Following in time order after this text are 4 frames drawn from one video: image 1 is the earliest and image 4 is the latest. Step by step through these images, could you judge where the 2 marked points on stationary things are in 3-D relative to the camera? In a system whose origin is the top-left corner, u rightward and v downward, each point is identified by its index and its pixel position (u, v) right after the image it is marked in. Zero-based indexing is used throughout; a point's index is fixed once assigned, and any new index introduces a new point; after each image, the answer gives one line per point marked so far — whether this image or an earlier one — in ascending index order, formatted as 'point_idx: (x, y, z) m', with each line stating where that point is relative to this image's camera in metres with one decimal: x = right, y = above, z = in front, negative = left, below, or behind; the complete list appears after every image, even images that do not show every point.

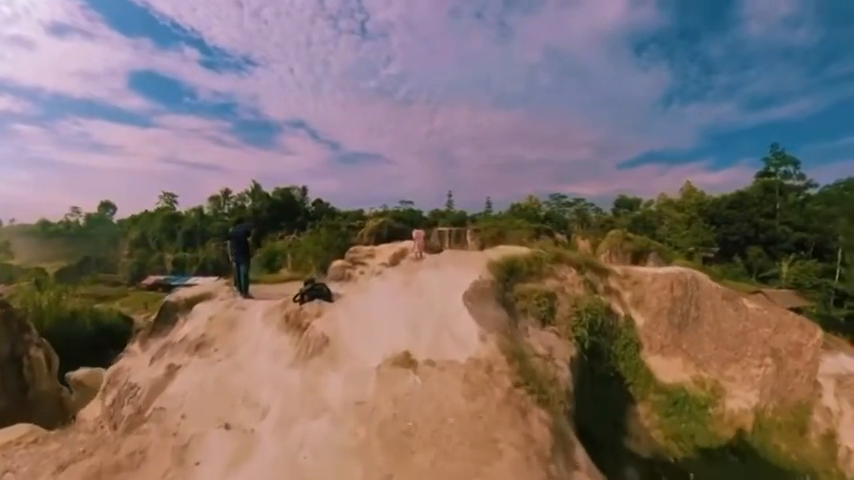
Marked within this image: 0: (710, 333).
0: (+5.1, -1.7, +9.5) m
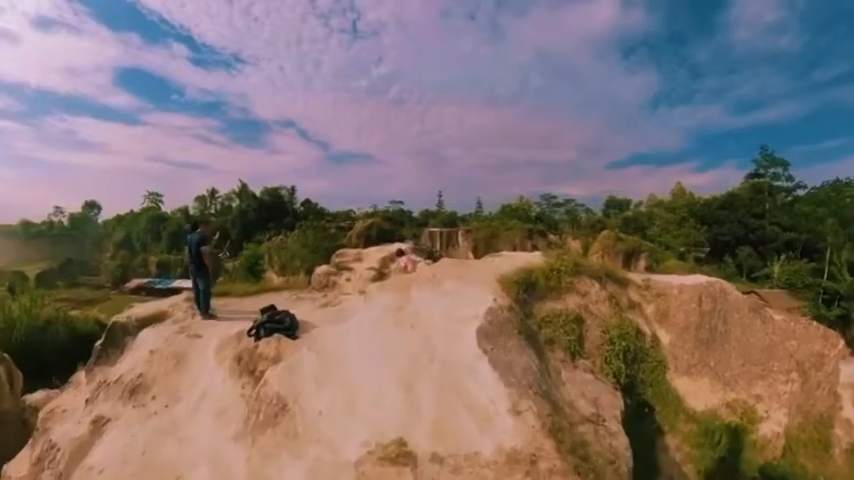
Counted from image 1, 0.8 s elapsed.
0: (+5.0, -1.7, +8.5) m
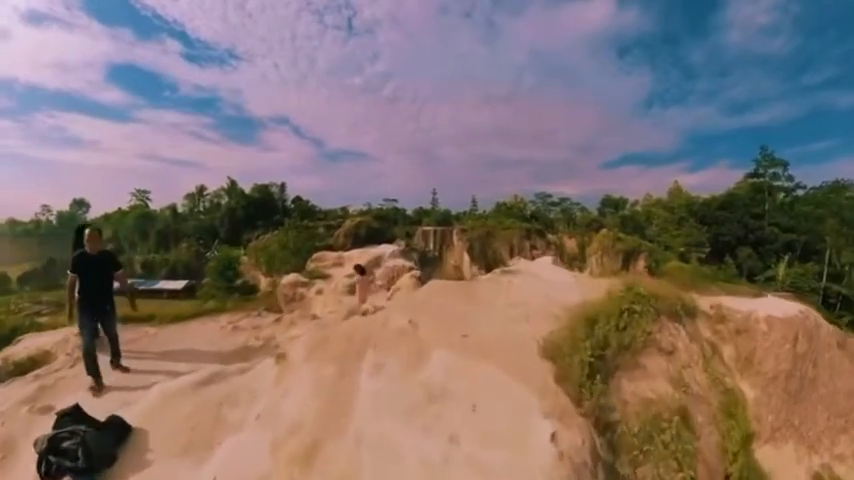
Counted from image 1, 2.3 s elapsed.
0: (+4.8, -1.8, +6.5) m
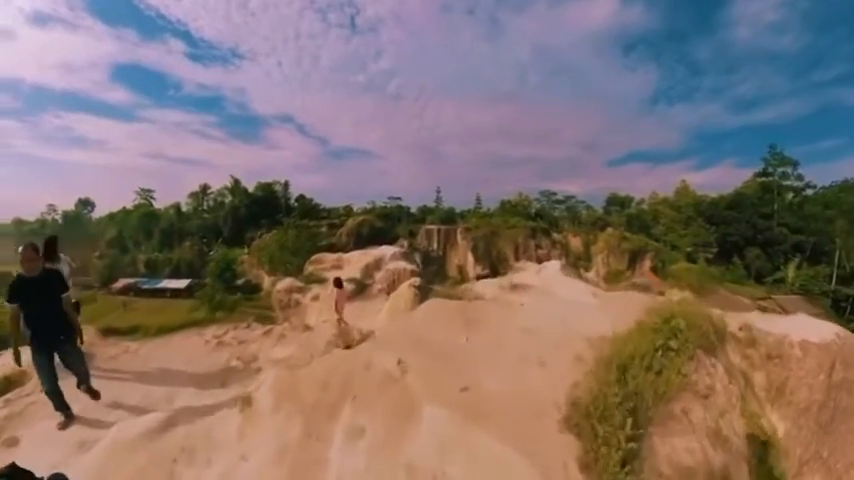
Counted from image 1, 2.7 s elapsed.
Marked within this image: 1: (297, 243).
0: (+4.8, -1.9, +6.0) m
1: (-4.8, -0.1, +19.1) m
